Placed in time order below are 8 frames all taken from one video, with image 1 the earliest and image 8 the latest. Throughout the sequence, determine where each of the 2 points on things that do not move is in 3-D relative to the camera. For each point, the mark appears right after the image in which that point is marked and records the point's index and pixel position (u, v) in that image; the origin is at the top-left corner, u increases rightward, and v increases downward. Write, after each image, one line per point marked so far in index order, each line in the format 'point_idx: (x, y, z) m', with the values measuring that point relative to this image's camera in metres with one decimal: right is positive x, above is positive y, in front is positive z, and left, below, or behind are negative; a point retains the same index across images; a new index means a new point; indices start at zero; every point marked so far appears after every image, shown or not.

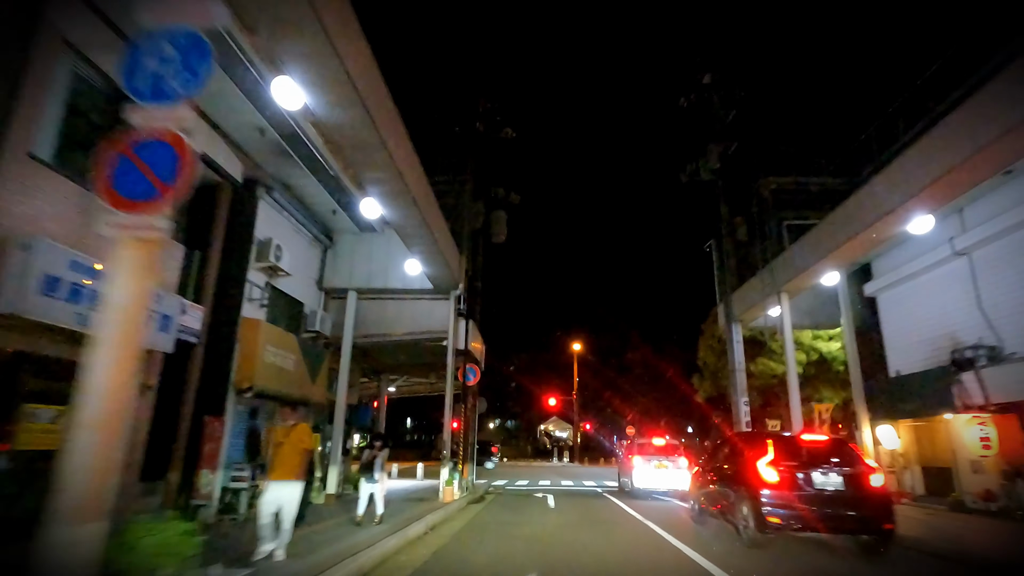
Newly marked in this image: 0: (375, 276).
0: (-4.3, +0.4, +17.9) m
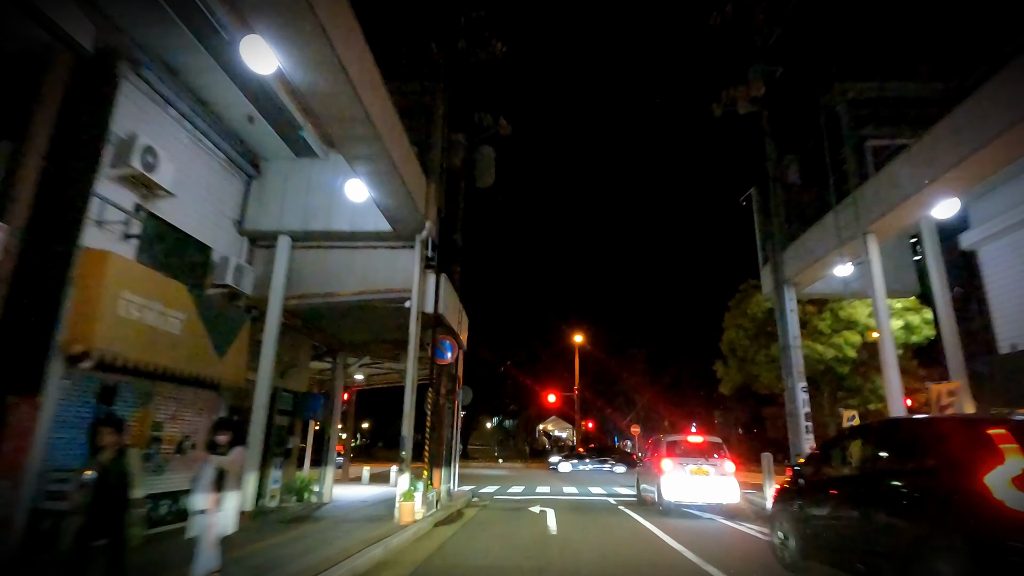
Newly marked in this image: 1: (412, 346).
0: (-4.6, +1.7, +13.2) m
1: (-2.2, -1.2, +12.5) m
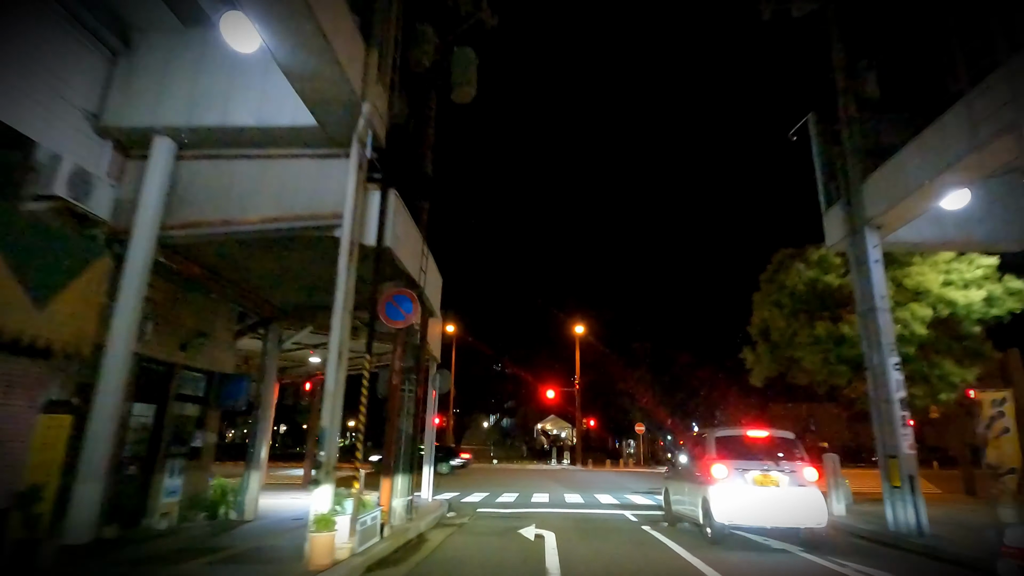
0: (-4.9, +2.9, +9.0) m
1: (-2.5, 0.0, +8.2) m
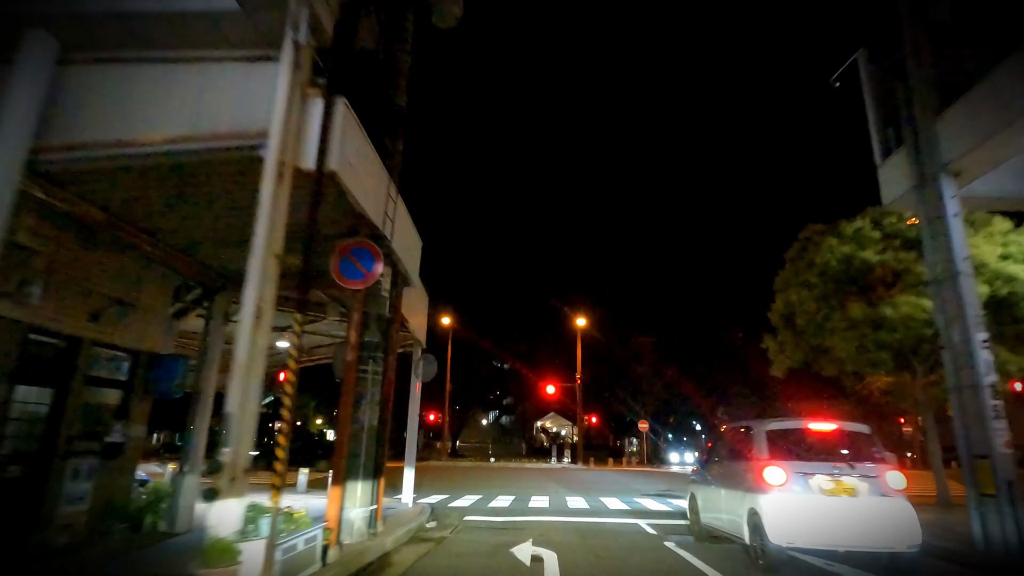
0: (-5.0, +3.6, +6.8) m
1: (-2.6, +0.7, +6.0) m
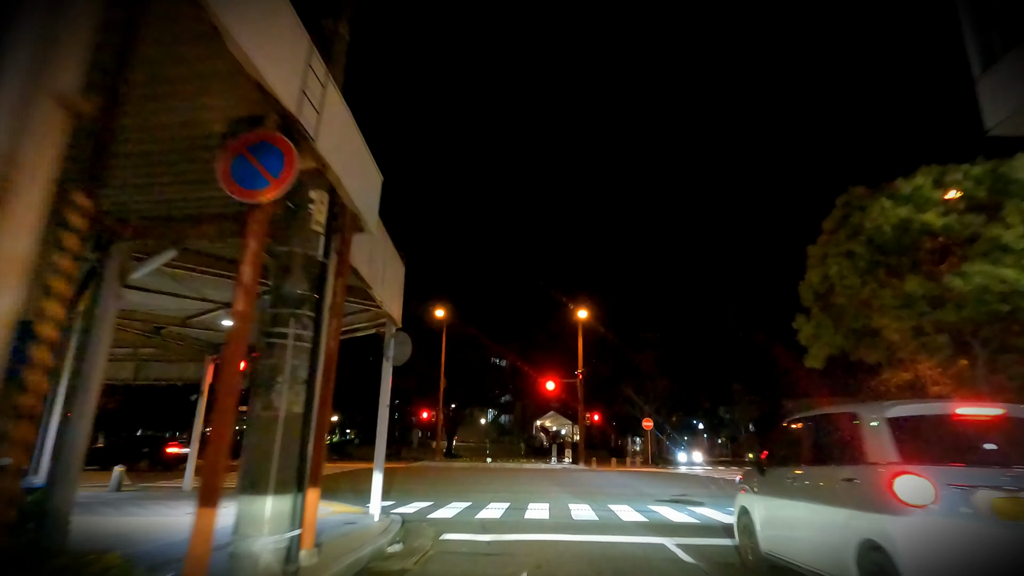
0: (-5.2, +4.4, +4.1) m
1: (-2.8, +1.4, +3.3) m
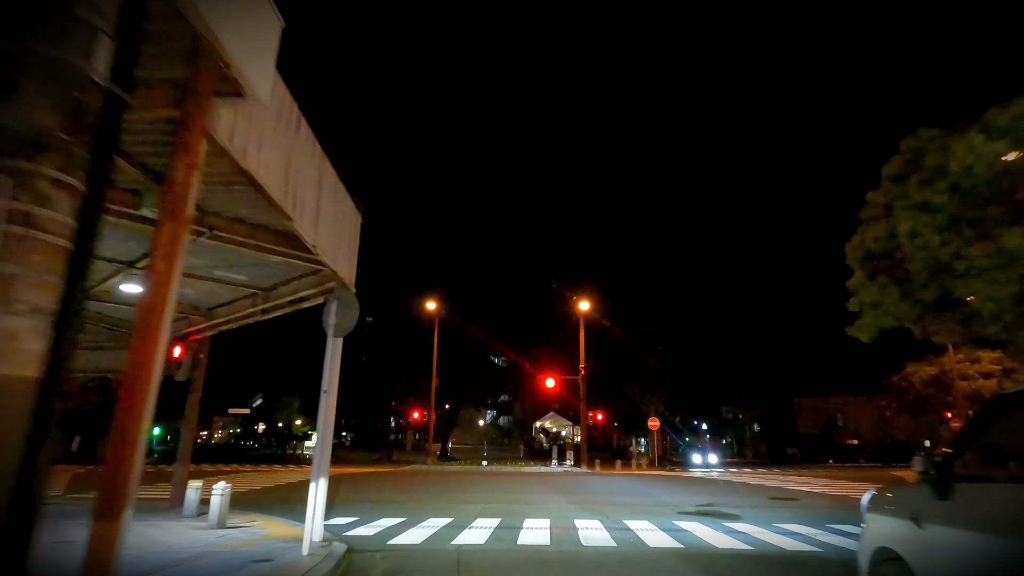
0: (-5.4, +5.3, +0.9) m
1: (-3.0, +2.3, +0.1) m
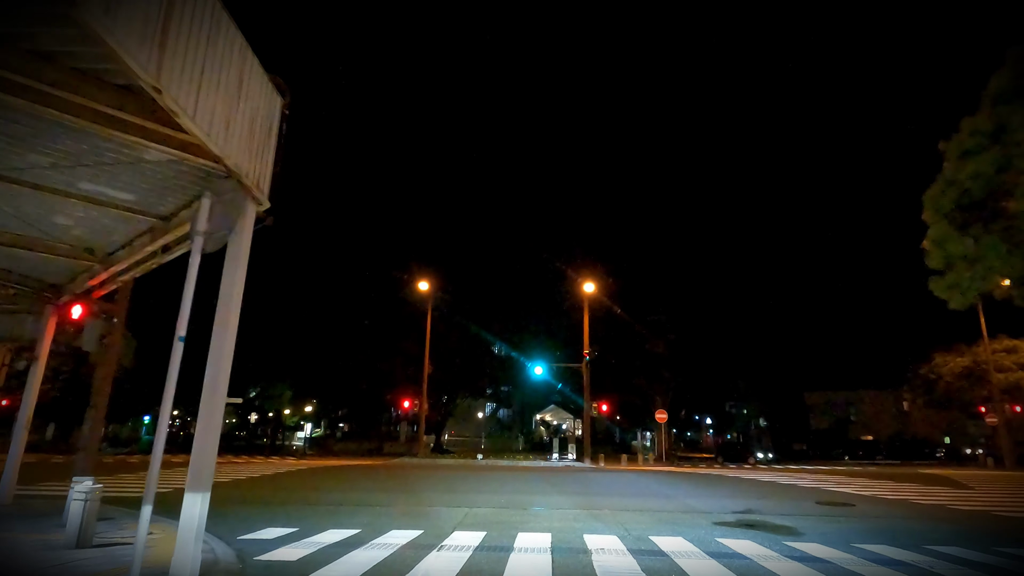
0: (-5.6, +6.3, -2.5) m
1: (-3.2, +3.3, -3.2) m
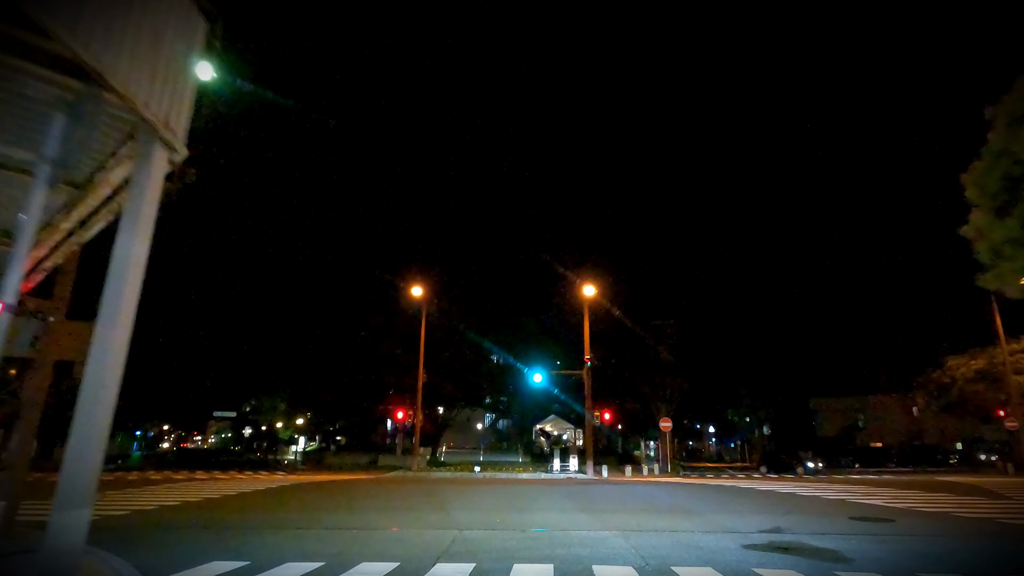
0: (-5.7, +6.7, -3.9) m
1: (-3.3, +3.8, -4.7) m
